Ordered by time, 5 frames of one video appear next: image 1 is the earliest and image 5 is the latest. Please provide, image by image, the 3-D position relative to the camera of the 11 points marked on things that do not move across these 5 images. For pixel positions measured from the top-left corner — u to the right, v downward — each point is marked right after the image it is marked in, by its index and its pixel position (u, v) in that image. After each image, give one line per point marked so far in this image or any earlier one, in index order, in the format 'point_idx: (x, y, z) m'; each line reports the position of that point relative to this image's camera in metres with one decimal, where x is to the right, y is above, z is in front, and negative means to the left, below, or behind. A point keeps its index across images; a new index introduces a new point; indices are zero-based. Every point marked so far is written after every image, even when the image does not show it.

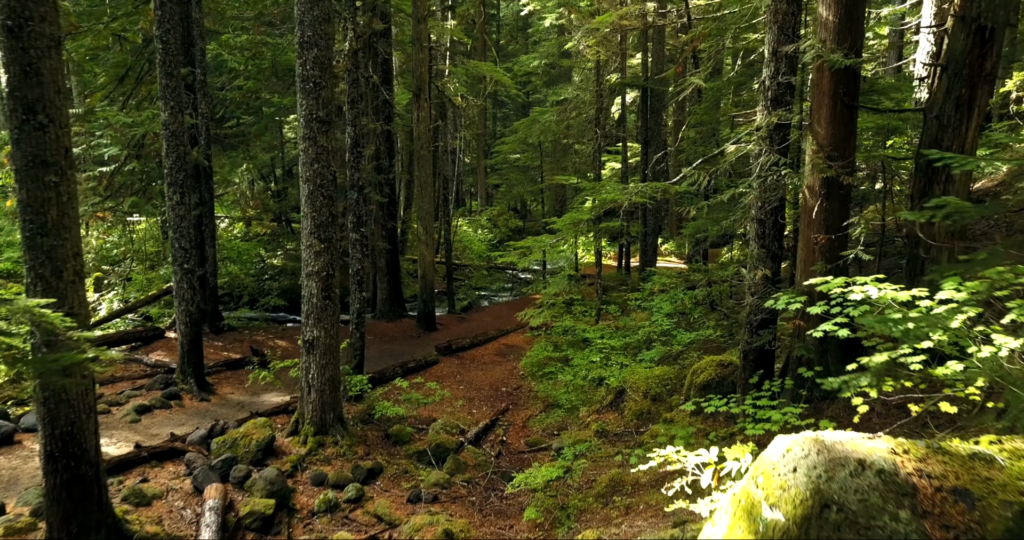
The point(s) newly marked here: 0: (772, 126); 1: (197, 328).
0: (+3.1, +1.7, +6.0) m
1: (-6.0, -1.1, +9.5) m
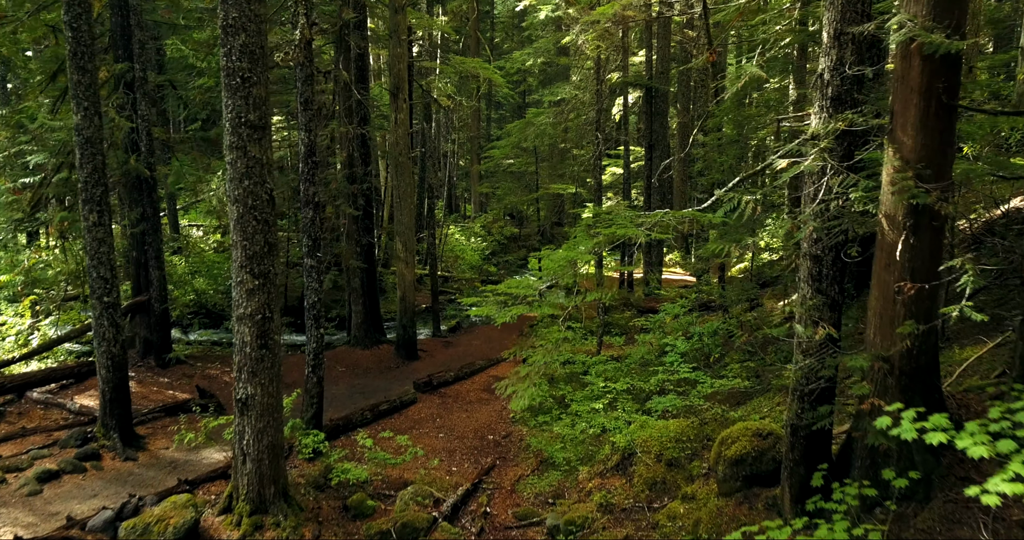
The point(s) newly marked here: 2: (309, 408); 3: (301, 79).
0: (+2.9, +1.2, +4.5) m
1: (-6.2, -1.6, +7.9) m
2: (-3.3, -2.2, +8.2) m
3: (-3.4, +3.1, +7.9) m
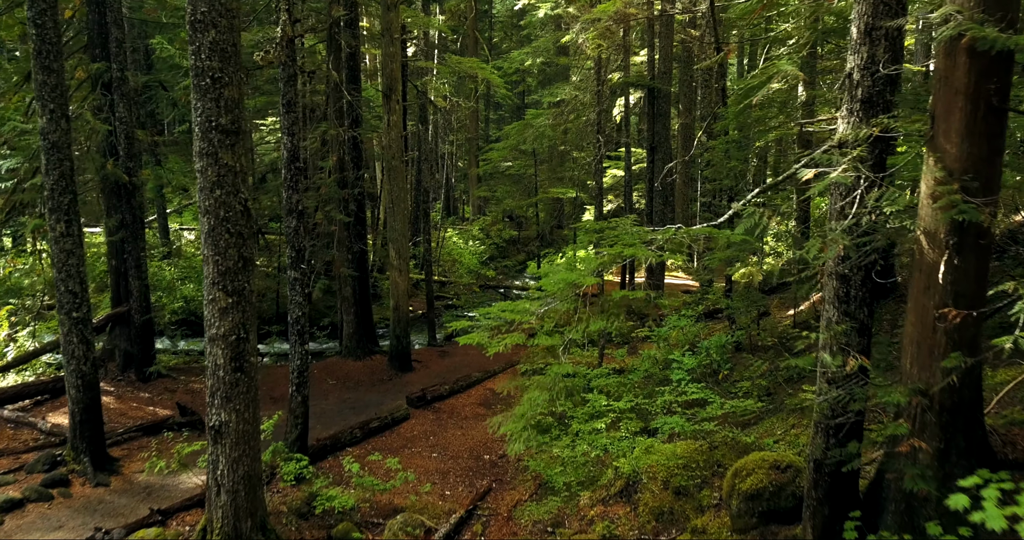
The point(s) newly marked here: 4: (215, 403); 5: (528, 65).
0: (+2.9, +1.1, +4.0) m
1: (-6.2, -1.8, +7.5) m
2: (-3.4, -2.4, +7.7) m
3: (-3.4, +2.9, +7.5) m
4: (-3.4, -1.5, +5.7) m
5: (+0.6, +8.2, +19.9) m
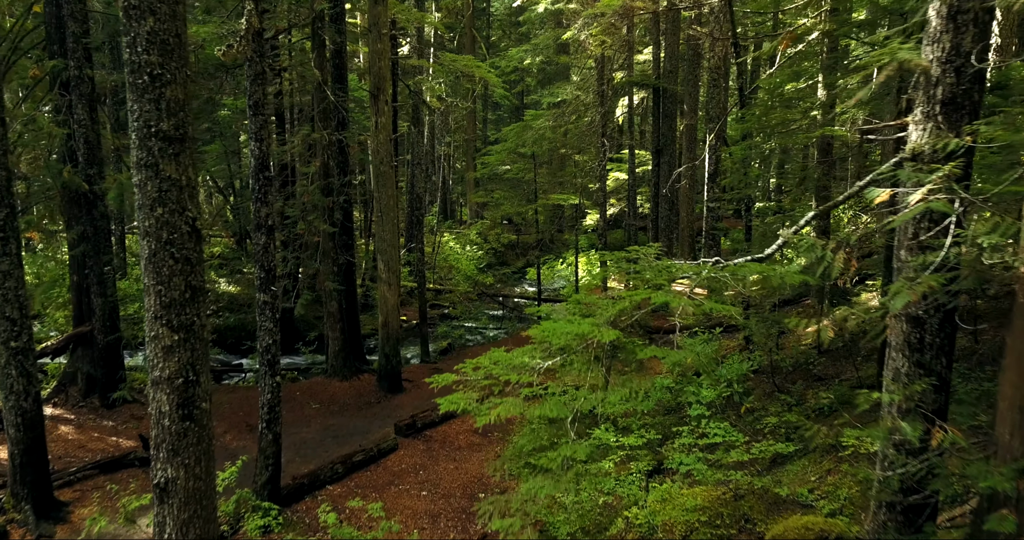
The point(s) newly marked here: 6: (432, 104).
0: (+2.8, +0.8, +3.2) m
1: (-6.3, -2.1, +6.6) m
2: (-3.4, -2.7, +6.8) m
3: (-3.5, +2.6, +6.6) m
4: (-3.4, -1.8, +4.9) m
5: (+0.6, +7.9, +19.1) m
6: (-2.5, +5.1, +15.4) m
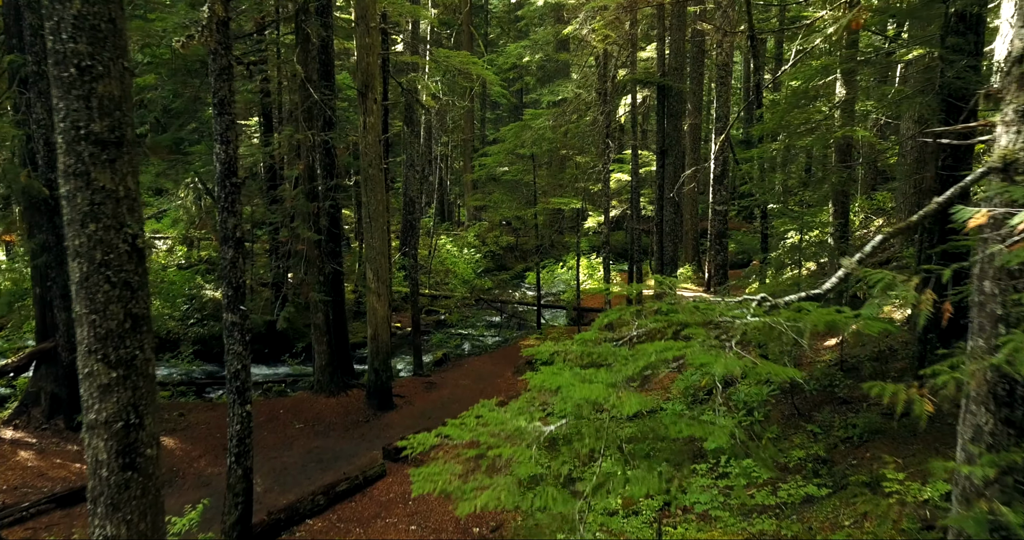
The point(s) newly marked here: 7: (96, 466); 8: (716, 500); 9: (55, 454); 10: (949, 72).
0: (+2.8, +0.6, +2.5) m
1: (-6.3, -2.3, +5.9) m
2: (-3.4, -2.9, +6.2) m
3: (-3.5, +2.4, +5.9) m
4: (-3.5, -2.0, +4.2) m
5: (+0.5, +7.7, +18.4) m
6: (-2.5, +4.9, +14.8) m
7: (-3.5, -1.6, +4.1) m
8: (+2.3, -2.6, +5.8) m
9: (-7.5, -3.0, +8.2) m
10: (+5.3, +2.4, +6.0) m
